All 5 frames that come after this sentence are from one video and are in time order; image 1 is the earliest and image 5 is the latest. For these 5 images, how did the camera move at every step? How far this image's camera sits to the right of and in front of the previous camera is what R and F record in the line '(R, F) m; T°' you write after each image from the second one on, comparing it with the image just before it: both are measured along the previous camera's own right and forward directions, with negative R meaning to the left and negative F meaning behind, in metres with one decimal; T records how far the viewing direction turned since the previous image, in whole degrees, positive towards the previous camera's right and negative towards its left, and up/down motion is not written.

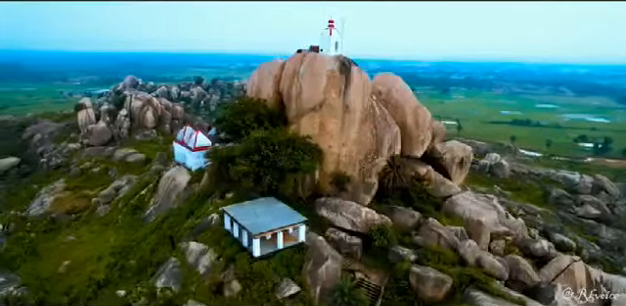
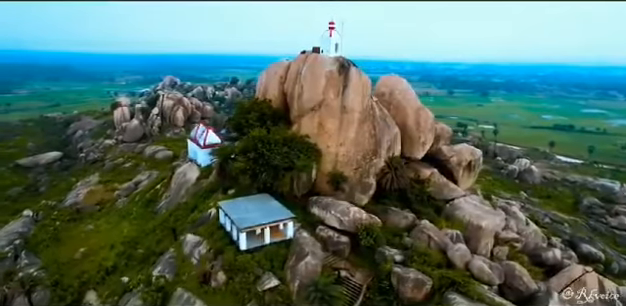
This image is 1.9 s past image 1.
(+2.7, -0.4) m; -5°
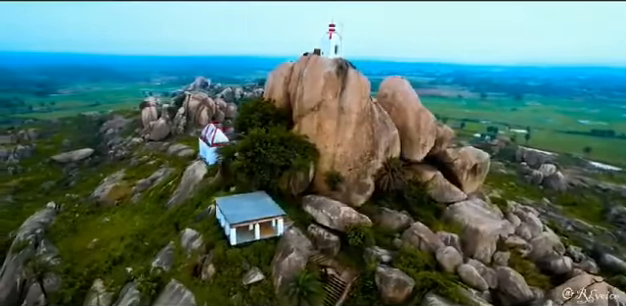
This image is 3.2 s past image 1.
(+2.3, -0.4) m; -4°
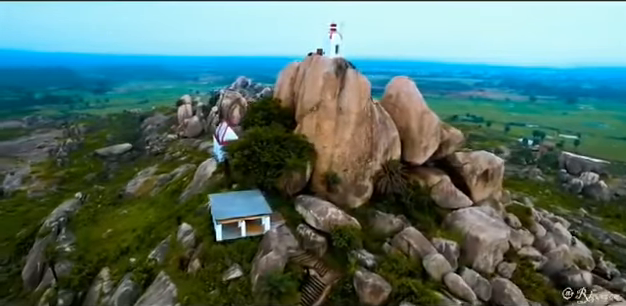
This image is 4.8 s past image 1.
(+3.3, +0.3) m; -6°
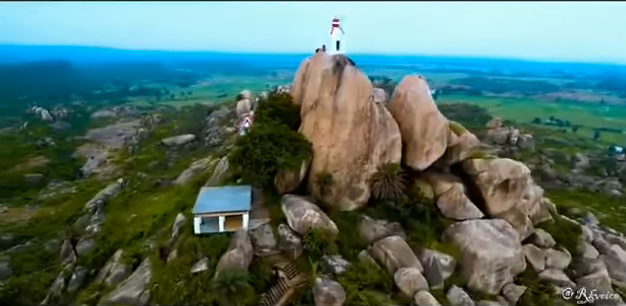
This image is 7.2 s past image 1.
(+5.6, +1.2) m; -10°
